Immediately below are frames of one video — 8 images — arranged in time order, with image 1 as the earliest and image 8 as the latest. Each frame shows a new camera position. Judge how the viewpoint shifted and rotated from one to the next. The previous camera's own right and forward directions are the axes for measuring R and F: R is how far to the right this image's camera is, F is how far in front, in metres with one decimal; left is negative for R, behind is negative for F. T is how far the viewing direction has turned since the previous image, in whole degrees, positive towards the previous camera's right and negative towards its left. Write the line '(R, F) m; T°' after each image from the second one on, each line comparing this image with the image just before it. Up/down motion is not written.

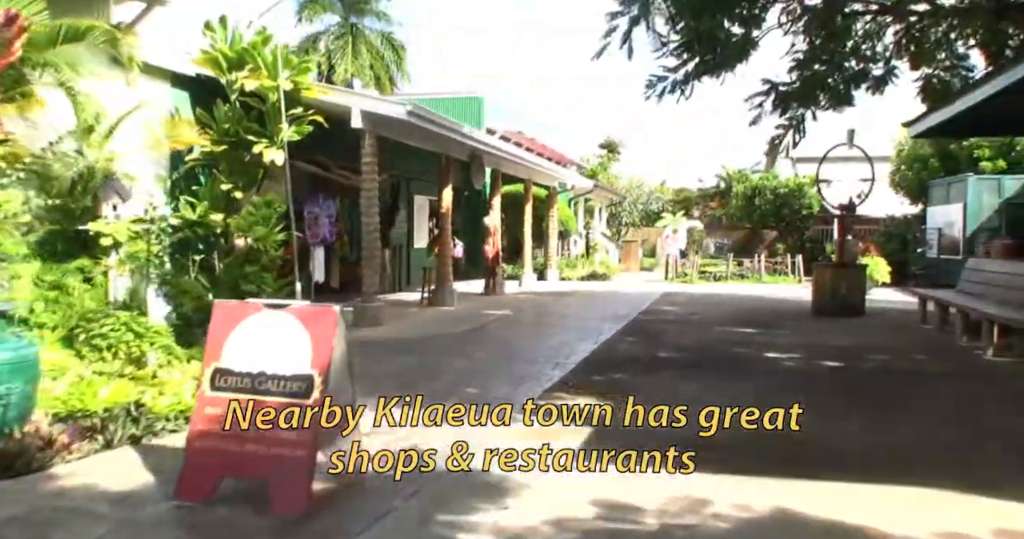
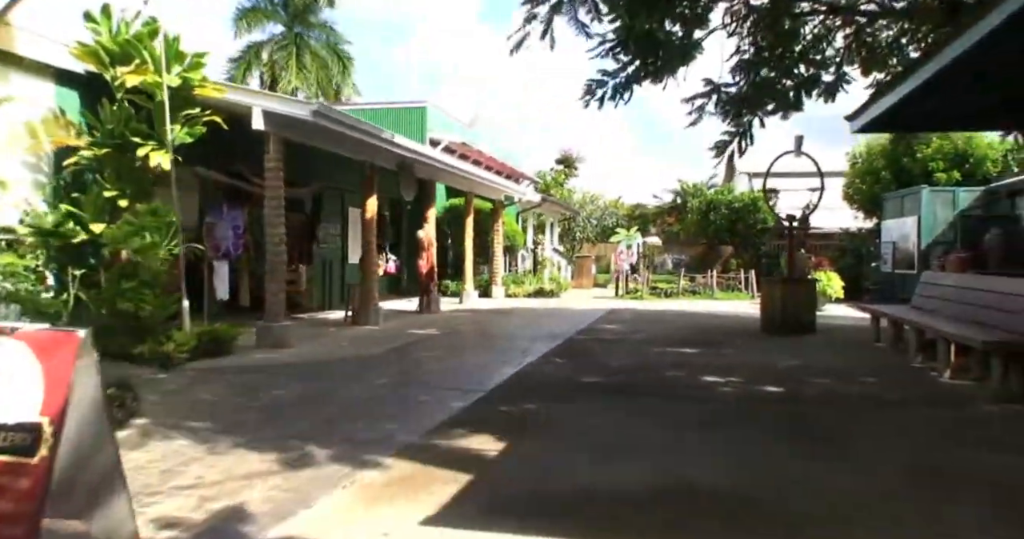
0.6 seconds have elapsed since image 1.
(+0.6, +1.0) m; +2°
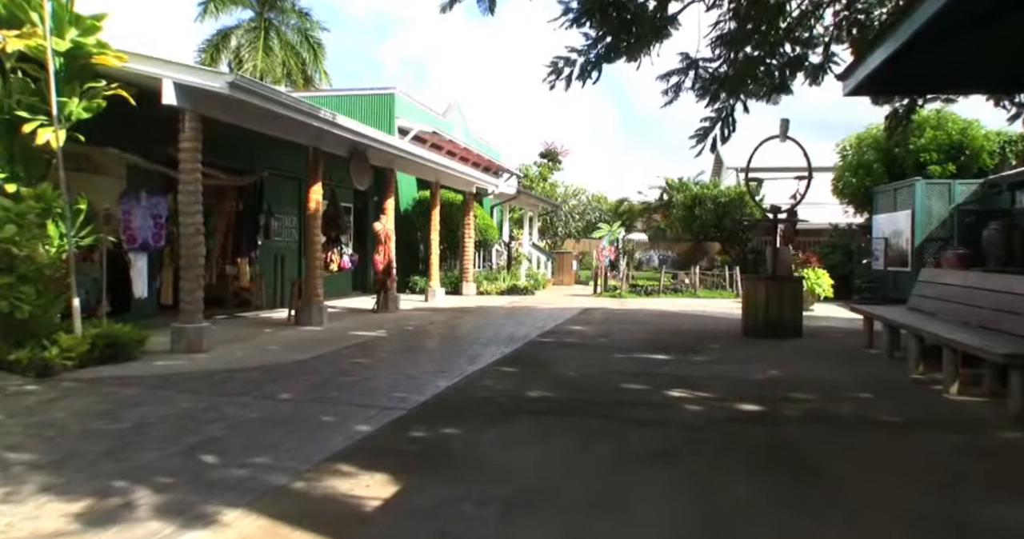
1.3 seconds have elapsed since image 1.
(+0.5, +1.1) m; +1°
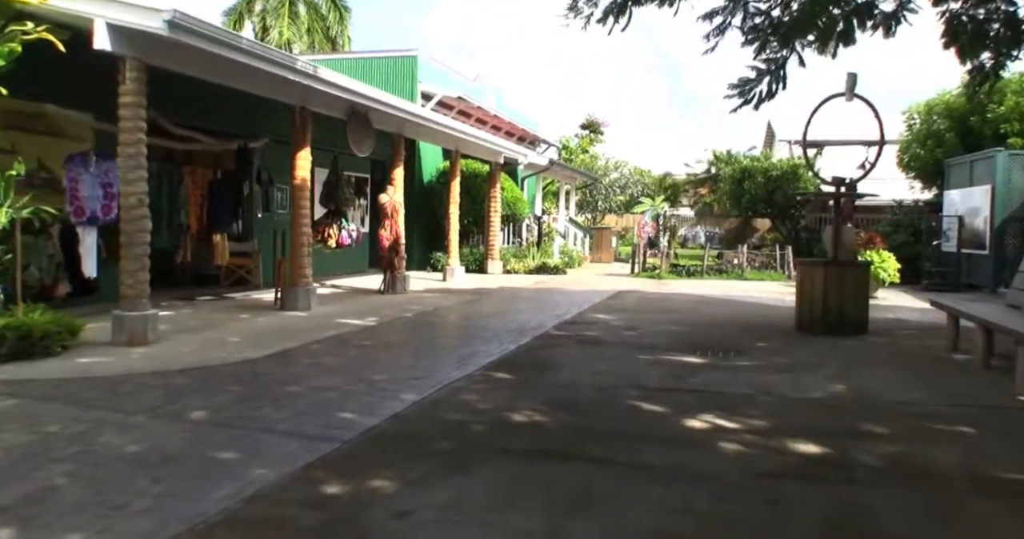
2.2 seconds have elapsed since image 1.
(+0.4, +1.6) m; -3°
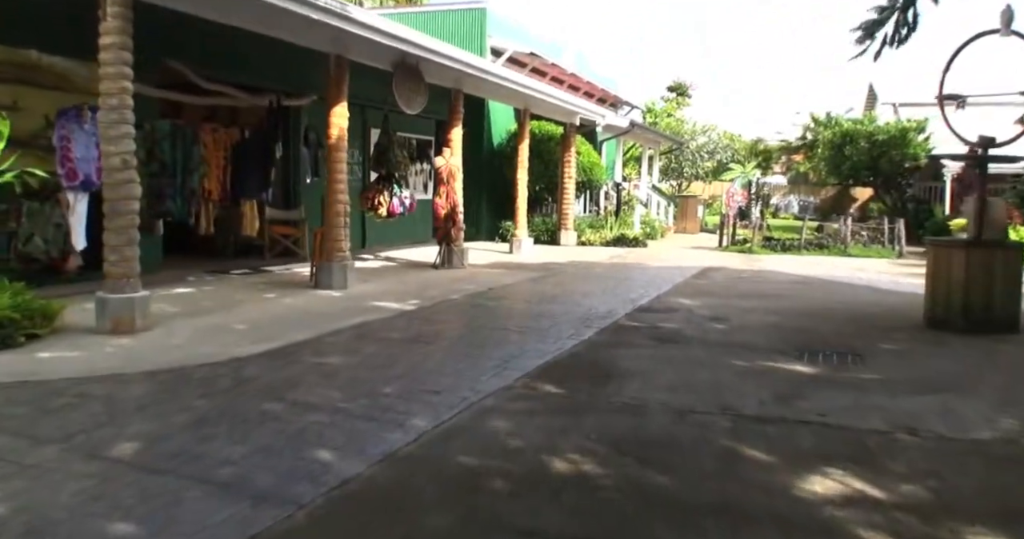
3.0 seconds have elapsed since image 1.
(+0.2, +1.5) m; -6°
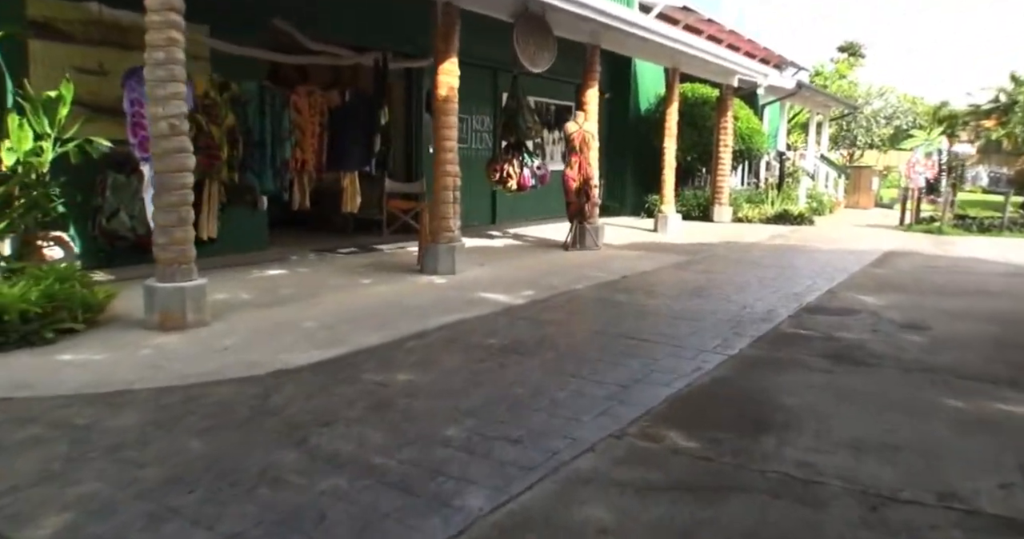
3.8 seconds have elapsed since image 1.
(+0.2, +1.4) m; -11°
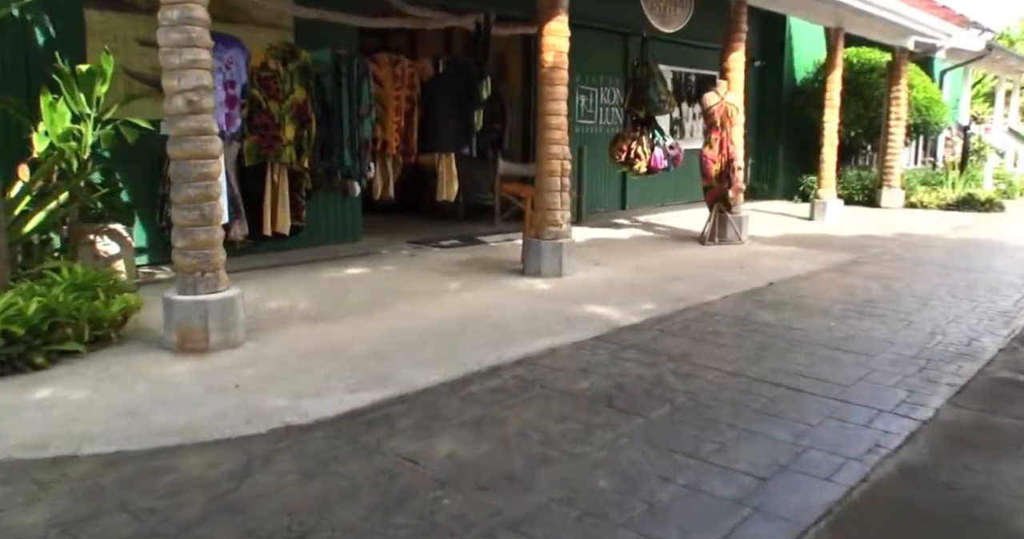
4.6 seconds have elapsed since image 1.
(+0.2, +1.3) m; -10°
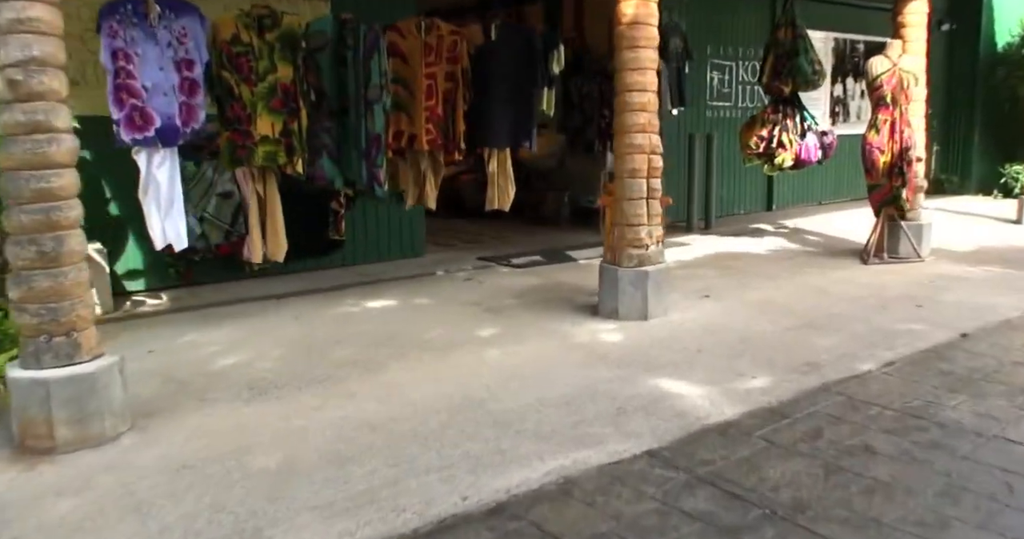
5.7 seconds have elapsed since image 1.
(+0.6, +1.8) m; -12°
